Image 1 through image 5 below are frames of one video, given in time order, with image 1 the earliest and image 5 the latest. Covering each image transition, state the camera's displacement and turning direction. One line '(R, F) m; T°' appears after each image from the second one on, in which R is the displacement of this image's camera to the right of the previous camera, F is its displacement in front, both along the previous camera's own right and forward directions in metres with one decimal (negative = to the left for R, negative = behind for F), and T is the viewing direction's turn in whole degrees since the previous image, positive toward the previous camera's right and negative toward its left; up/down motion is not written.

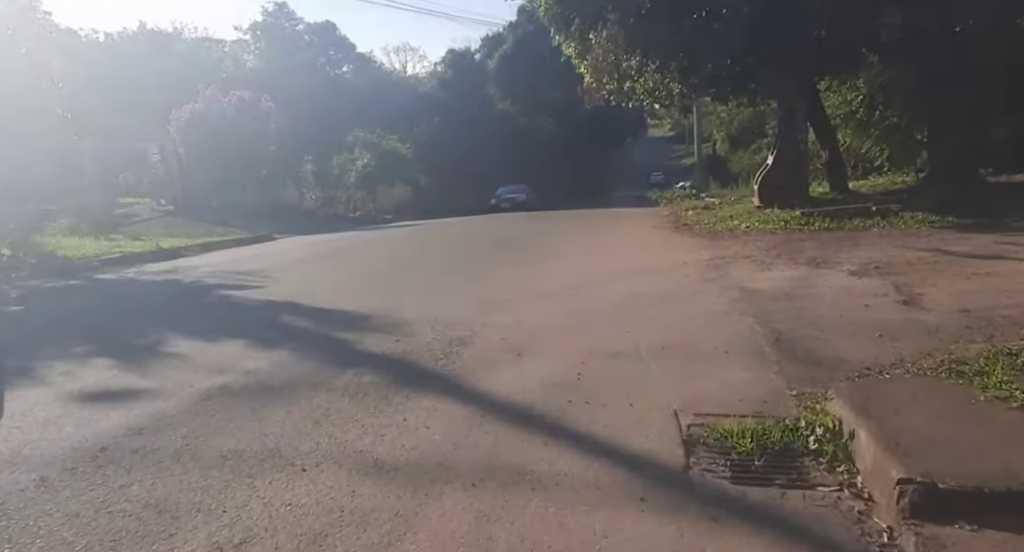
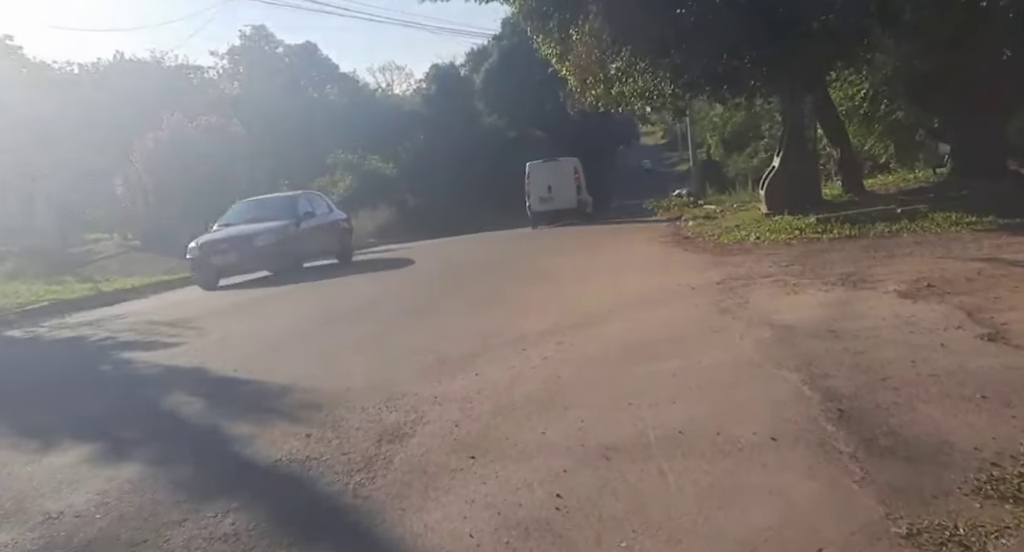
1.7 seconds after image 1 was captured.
(+0.3, +1.9) m; 0°
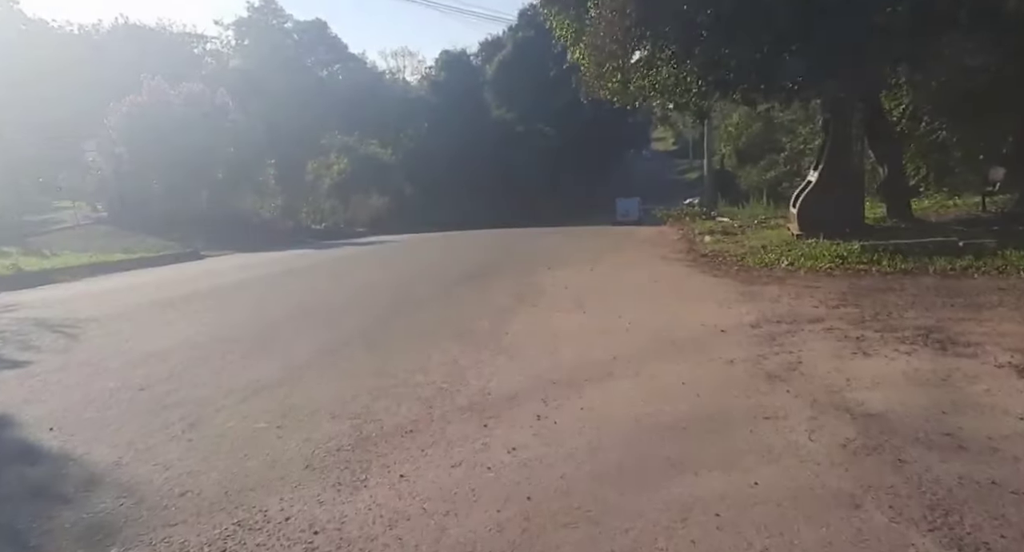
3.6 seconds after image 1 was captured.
(+0.2, +2.3) m; 0°
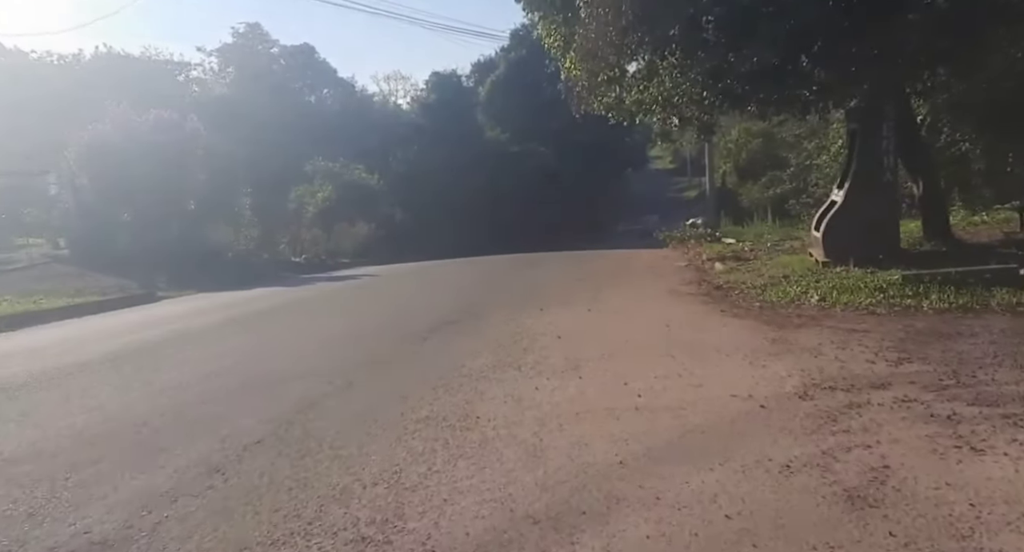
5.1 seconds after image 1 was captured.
(+0.2, +1.9) m; 0°
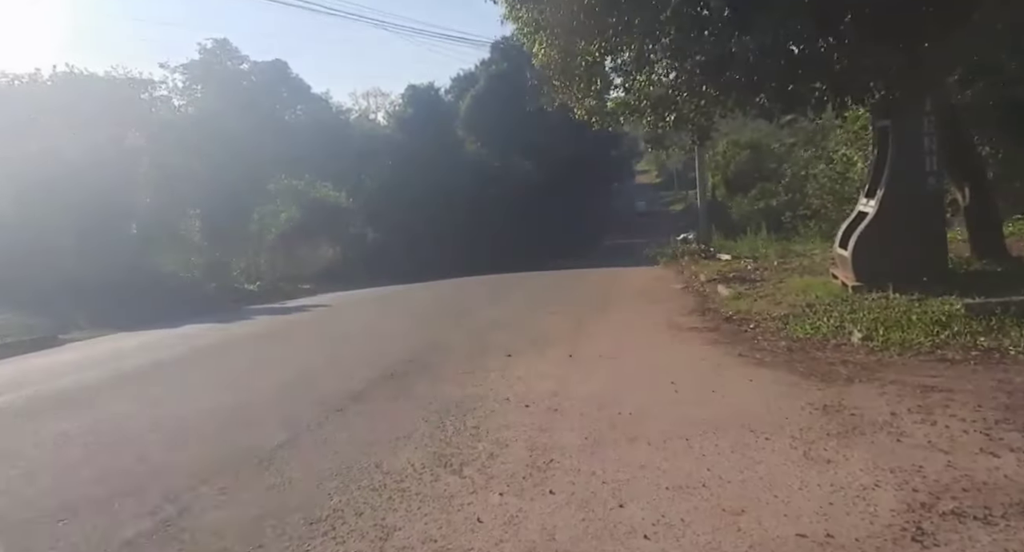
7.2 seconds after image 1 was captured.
(+0.3, +2.5) m; +1°
